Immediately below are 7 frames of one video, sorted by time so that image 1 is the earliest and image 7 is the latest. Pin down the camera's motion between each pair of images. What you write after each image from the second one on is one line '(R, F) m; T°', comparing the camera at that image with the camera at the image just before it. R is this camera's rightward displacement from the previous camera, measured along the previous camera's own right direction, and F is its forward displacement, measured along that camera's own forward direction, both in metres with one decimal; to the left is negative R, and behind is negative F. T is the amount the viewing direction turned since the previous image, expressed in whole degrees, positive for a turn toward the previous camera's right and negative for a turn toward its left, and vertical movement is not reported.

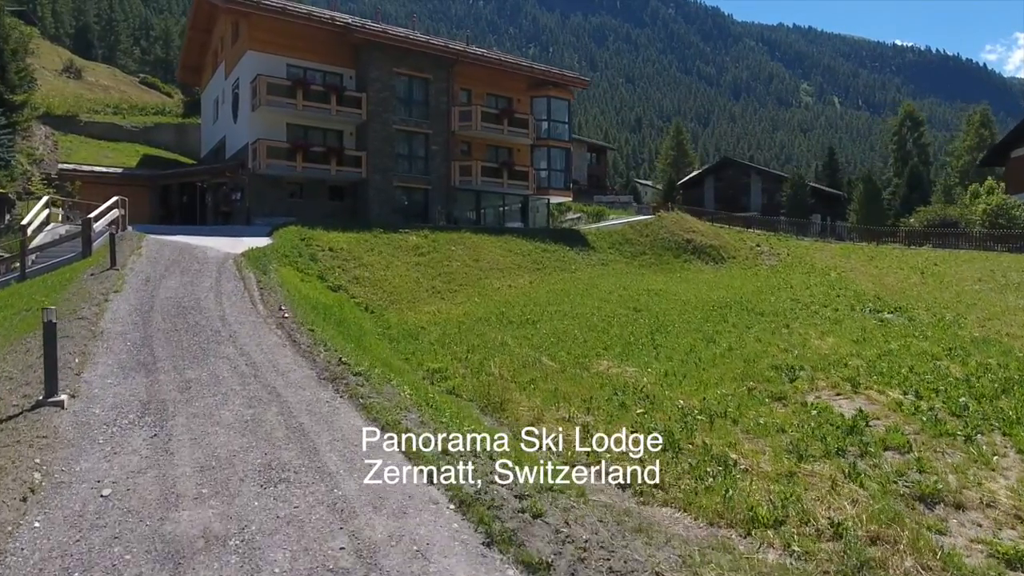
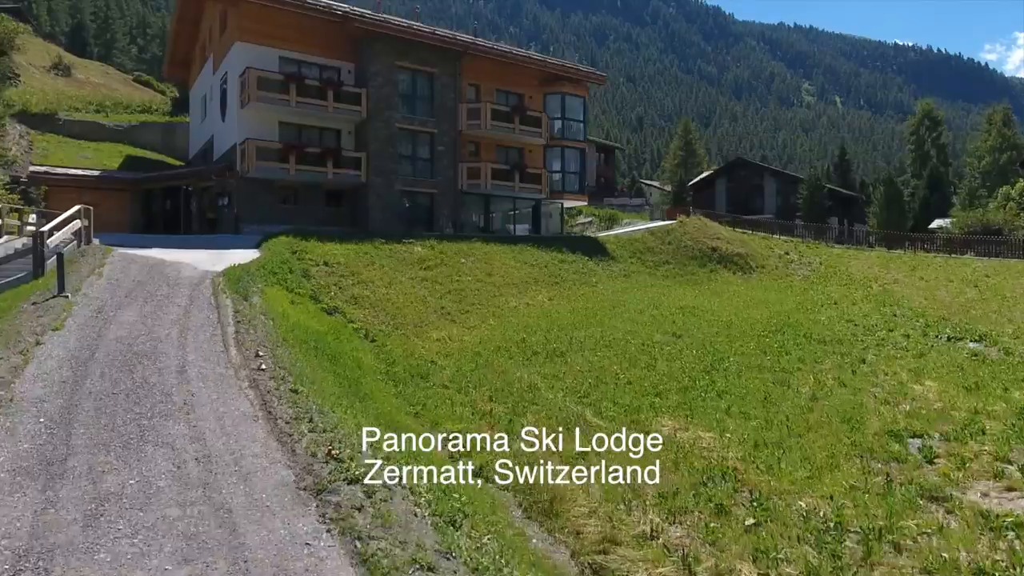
(-0.5, +2.8) m; 0°
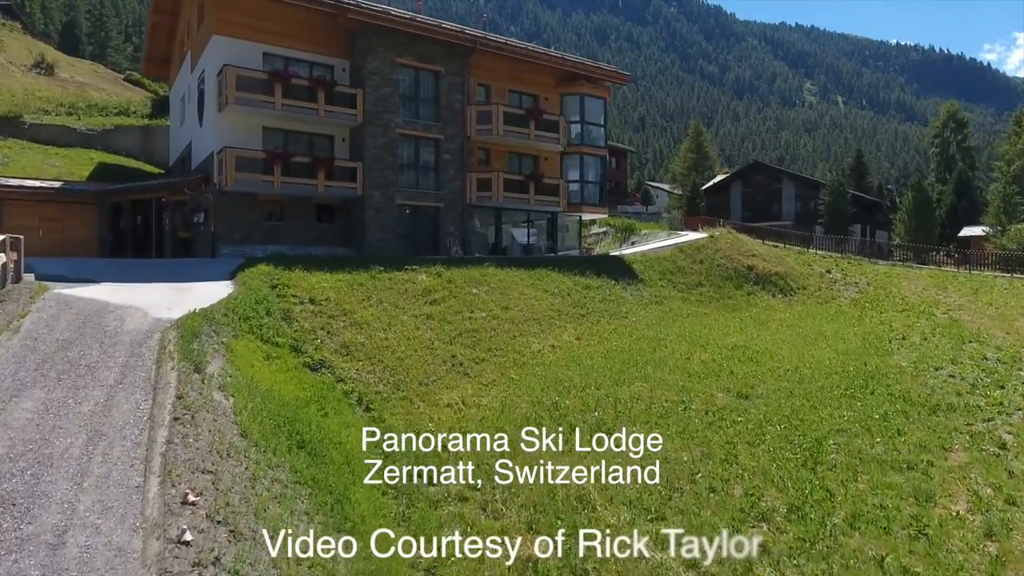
(-0.5, +3.6) m; 0°
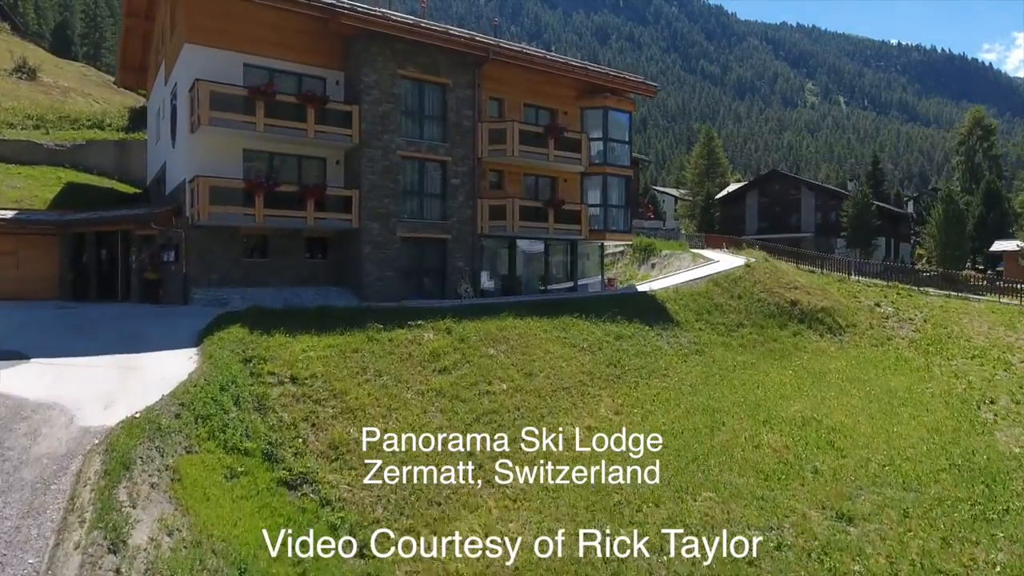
(-0.5, +3.5) m; 0°
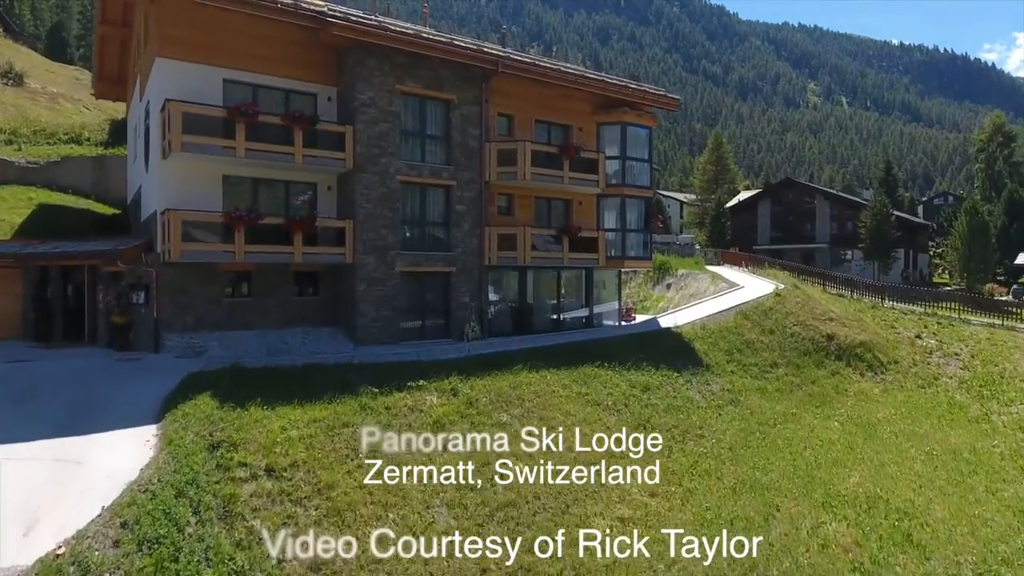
(-0.3, +2.5) m; 0°
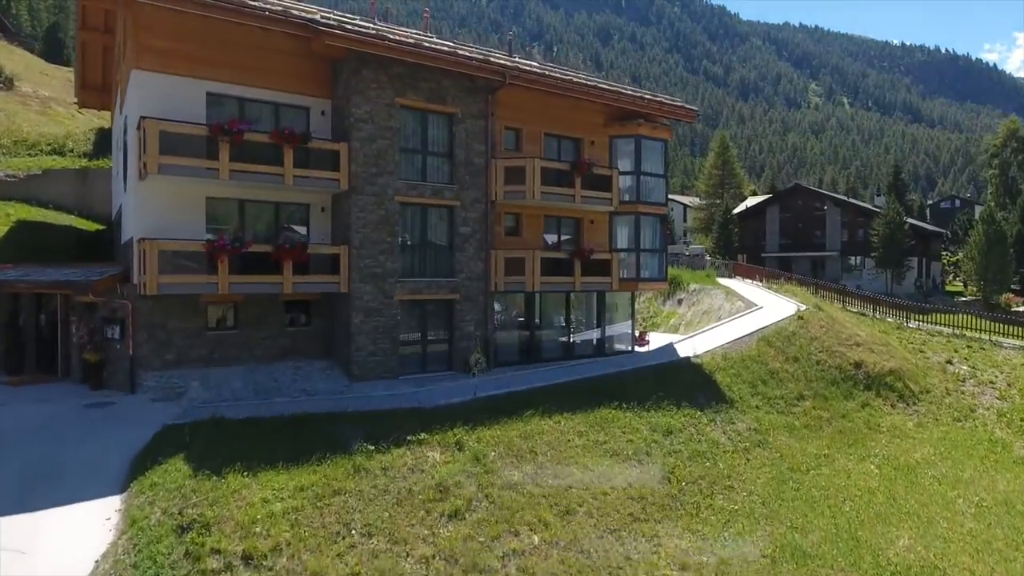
(-0.2, +1.6) m; 0°
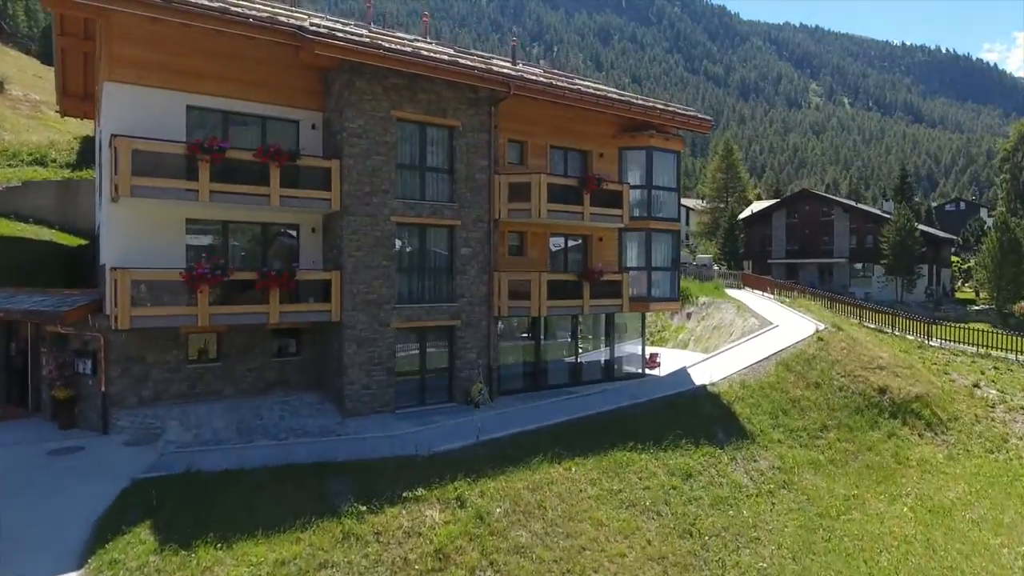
(-0.1, +1.4) m; 0°
